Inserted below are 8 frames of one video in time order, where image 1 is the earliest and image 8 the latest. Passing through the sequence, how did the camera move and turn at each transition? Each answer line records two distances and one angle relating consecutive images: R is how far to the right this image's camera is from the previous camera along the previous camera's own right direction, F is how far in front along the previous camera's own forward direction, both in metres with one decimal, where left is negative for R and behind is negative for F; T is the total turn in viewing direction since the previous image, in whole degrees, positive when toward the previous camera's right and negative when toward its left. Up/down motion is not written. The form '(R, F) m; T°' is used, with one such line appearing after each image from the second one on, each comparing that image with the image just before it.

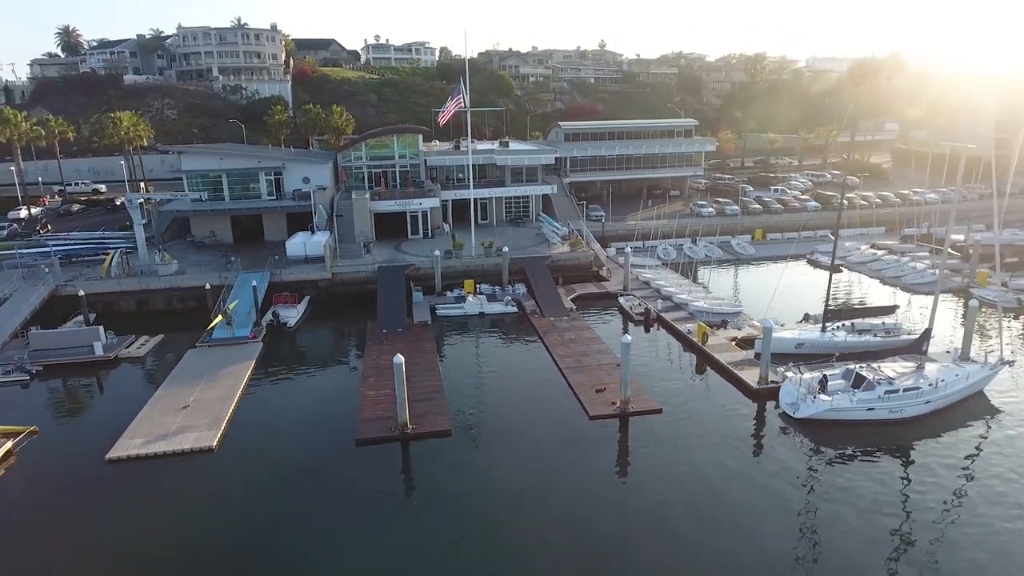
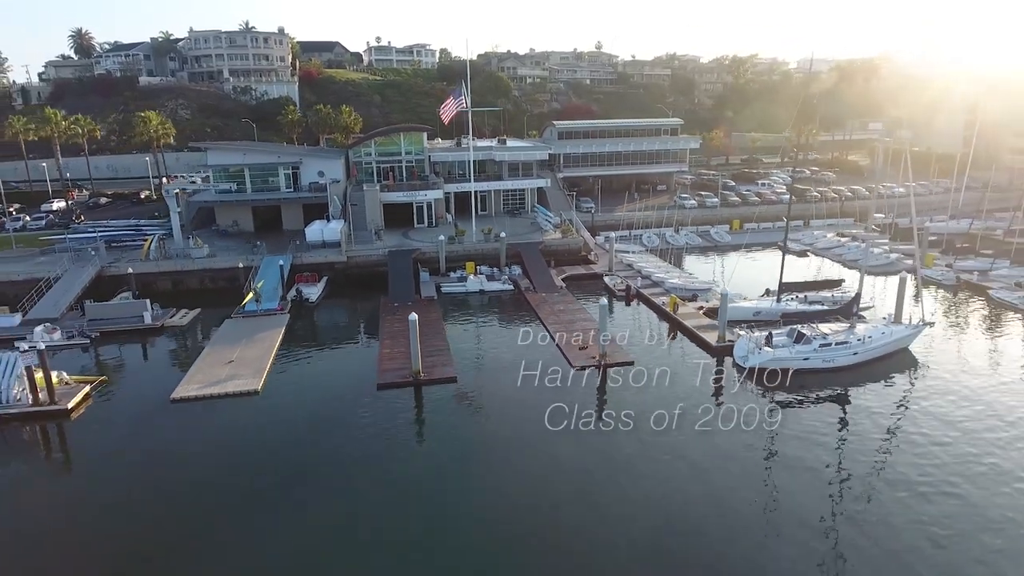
(+0.1, -4.2) m; 0°
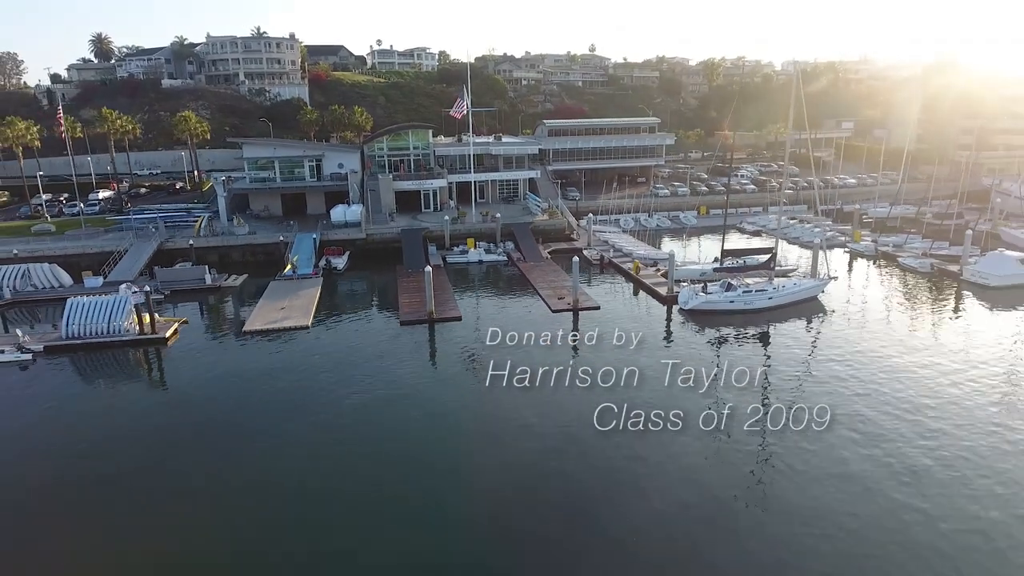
(+0.3, -7.5) m; 0°
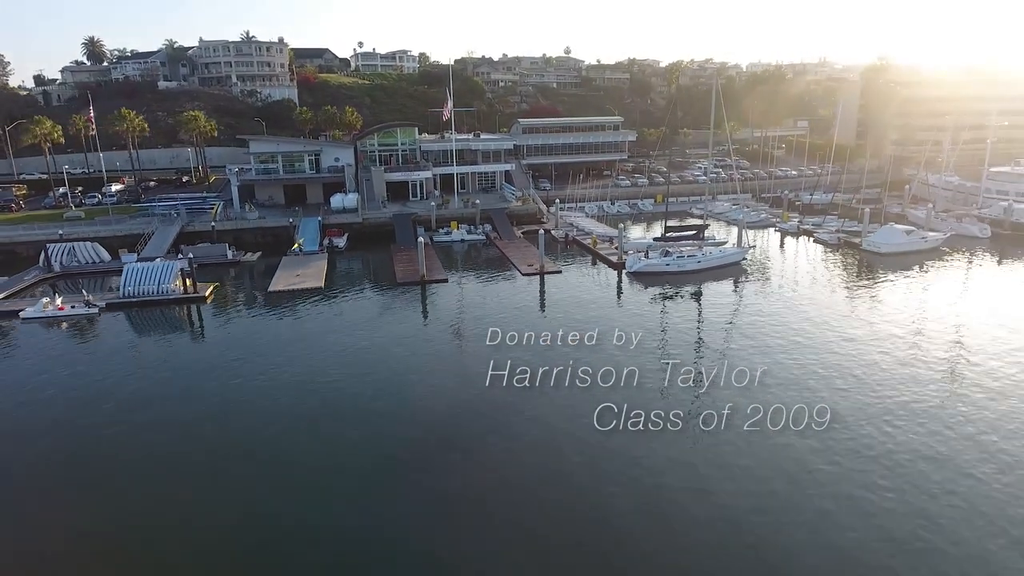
(+0.2, -7.4) m; +2°
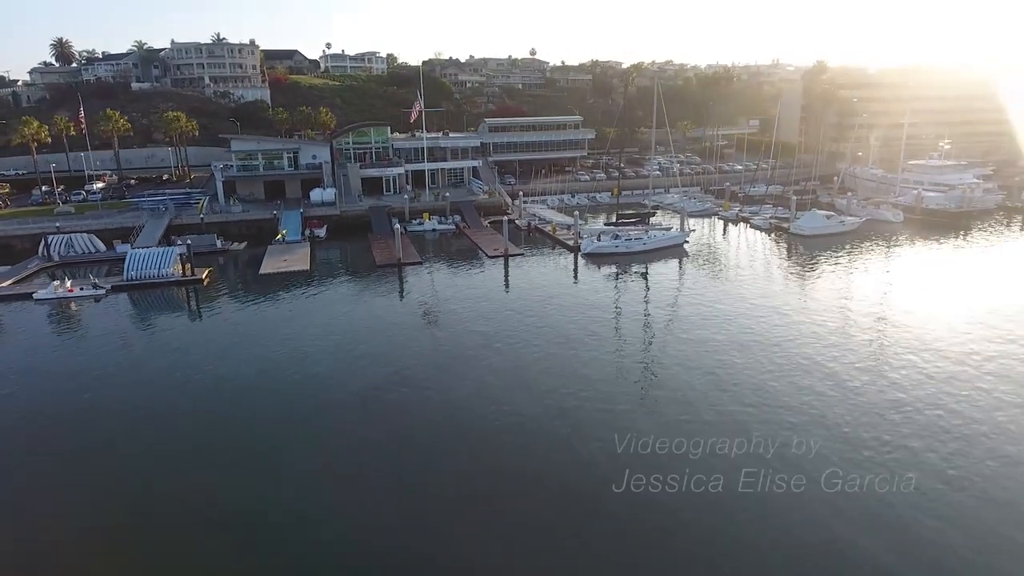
(+0.2, -5.0) m; +3°
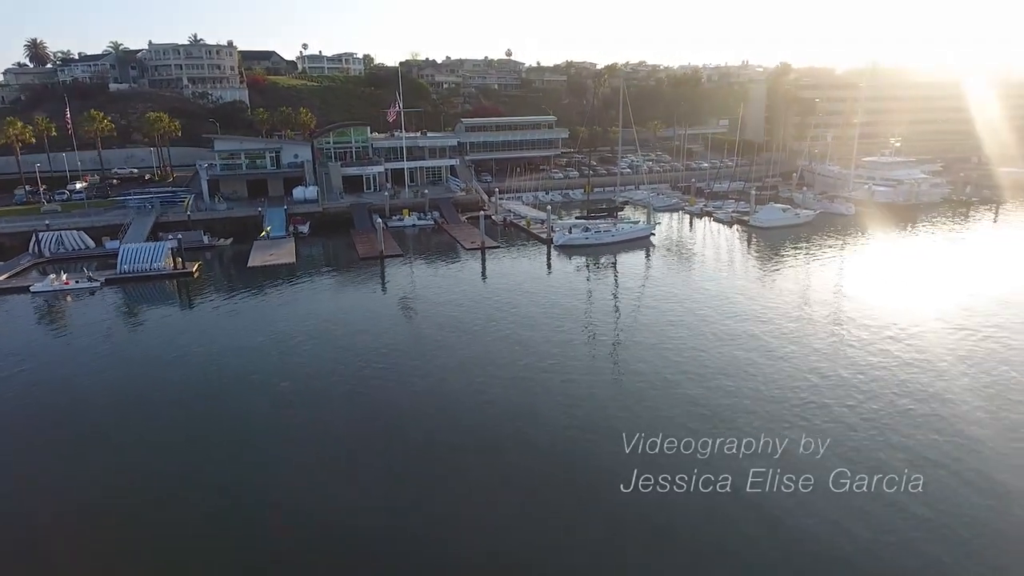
(+0.2, -2.8) m; +2°
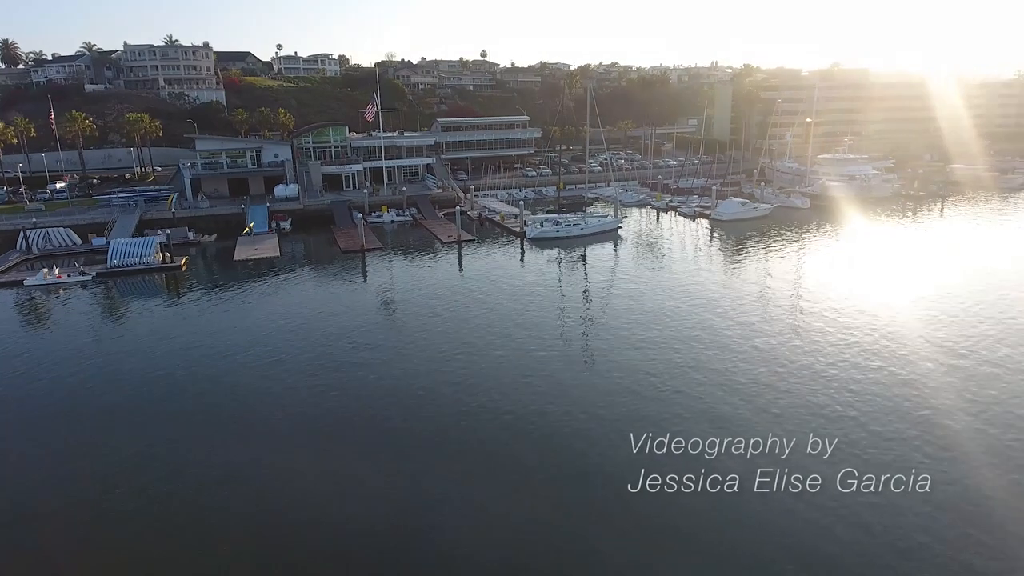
(+0.3, -2.8) m; +2°
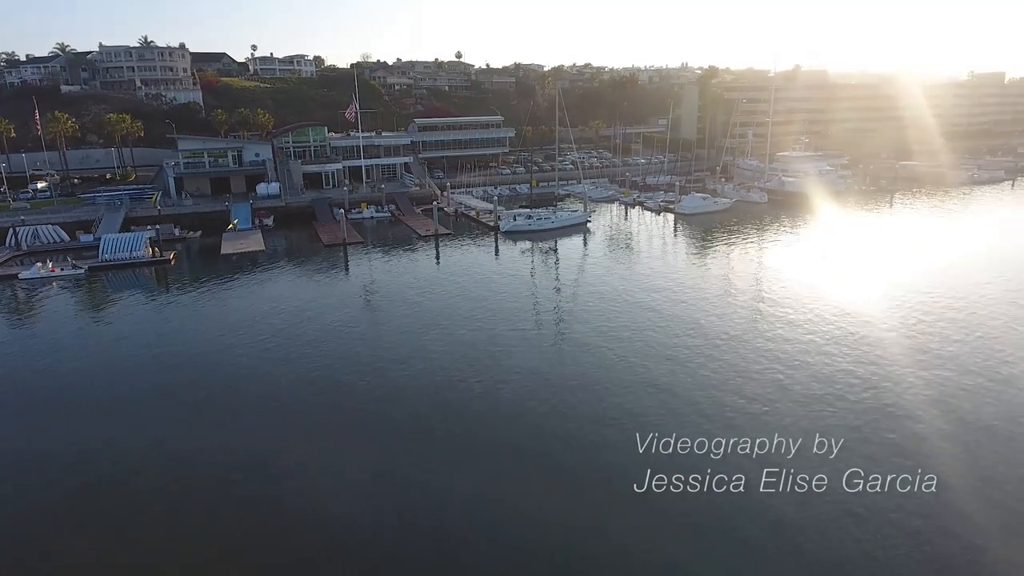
(+0.3, -3.1) m; +2°
